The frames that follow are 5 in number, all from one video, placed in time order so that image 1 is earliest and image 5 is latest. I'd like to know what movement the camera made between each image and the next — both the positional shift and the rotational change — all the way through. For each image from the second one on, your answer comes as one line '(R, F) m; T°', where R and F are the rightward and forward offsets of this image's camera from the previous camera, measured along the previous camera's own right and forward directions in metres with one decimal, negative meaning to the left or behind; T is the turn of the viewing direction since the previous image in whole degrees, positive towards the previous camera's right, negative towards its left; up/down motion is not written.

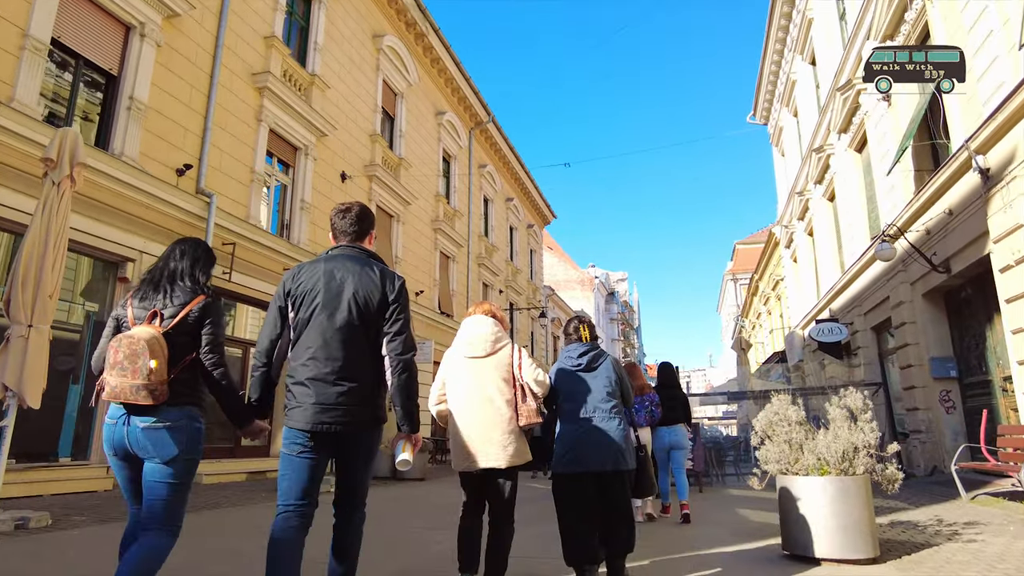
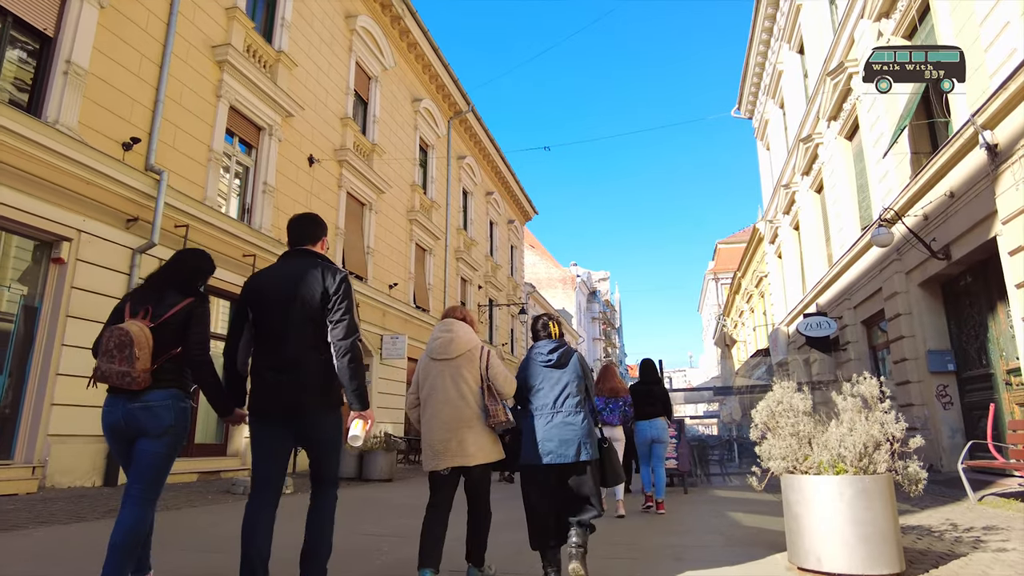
(+0.1, +0.7) m; +2°
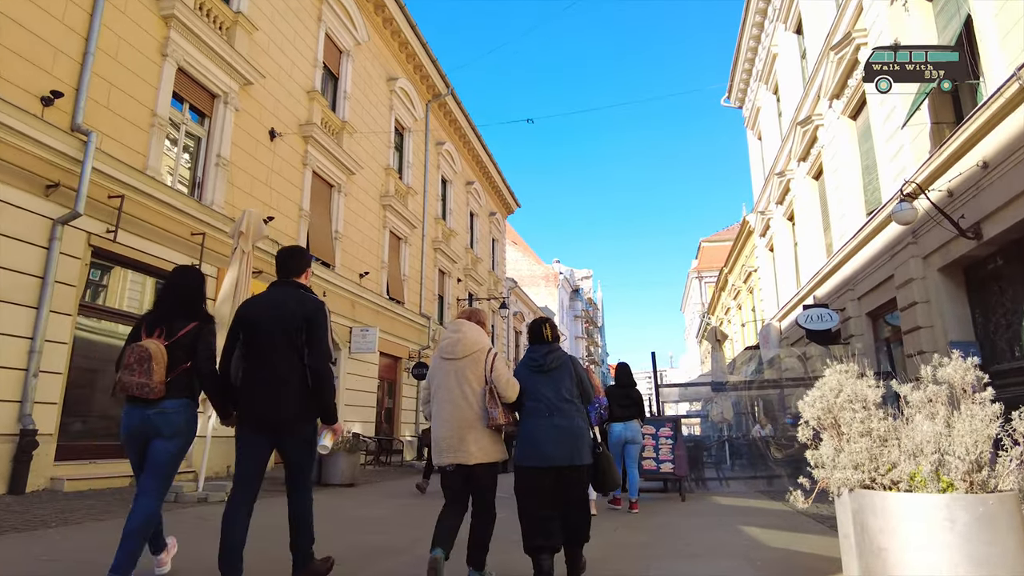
(+0.1, +1.0) m; +2°
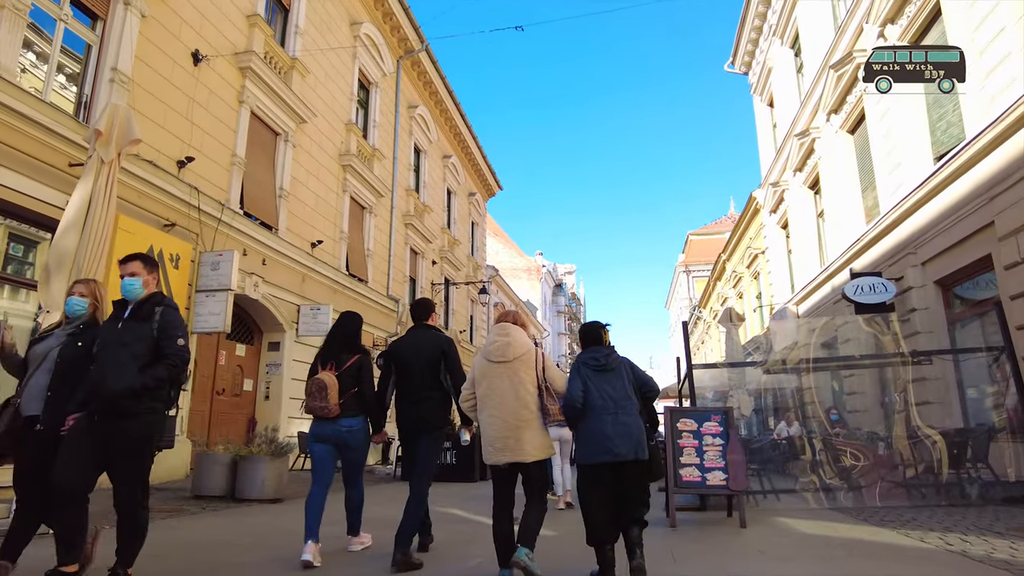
(0.0, +2.4) m; +2°
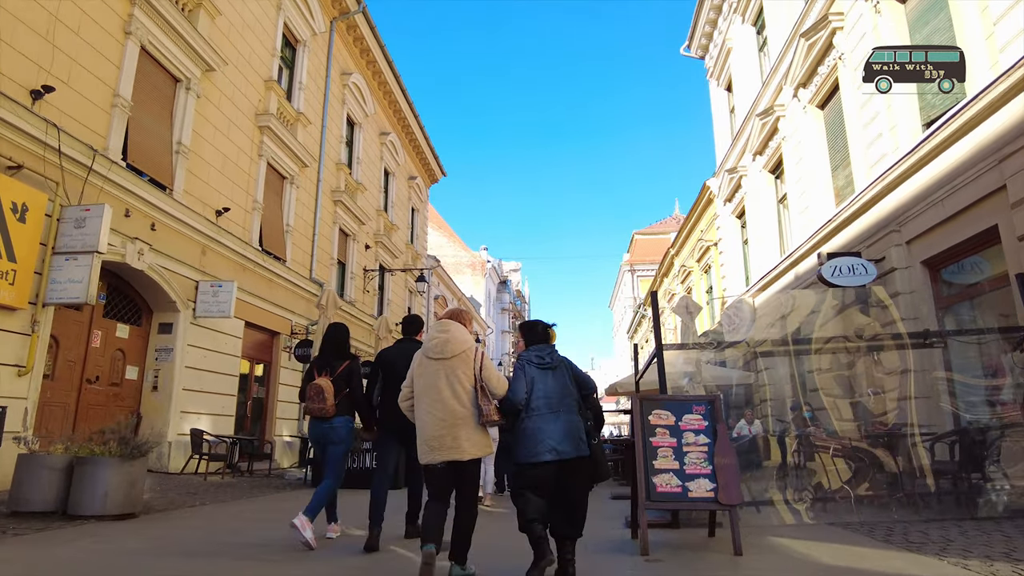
(+0.1, +1.5) m; +5°
